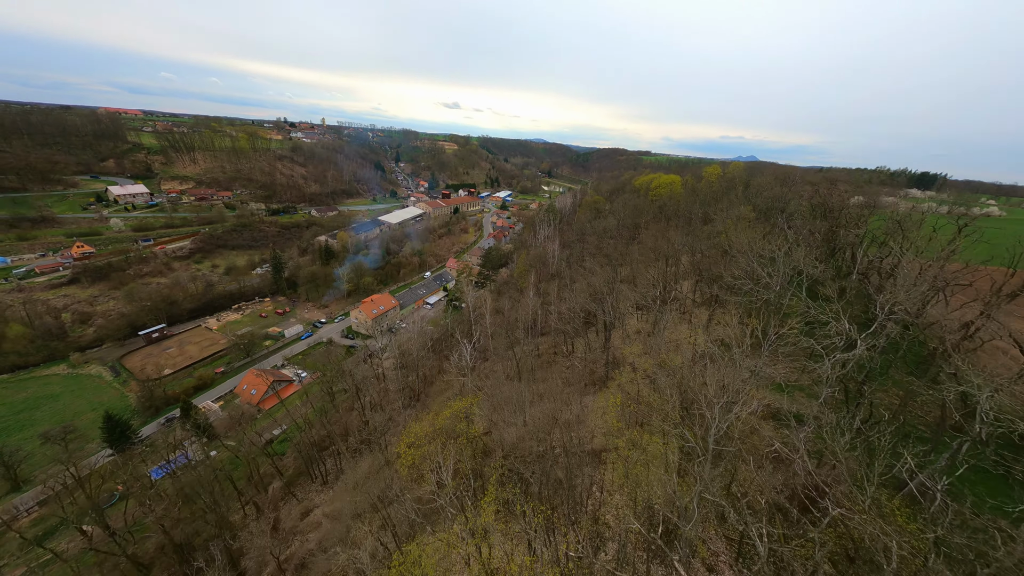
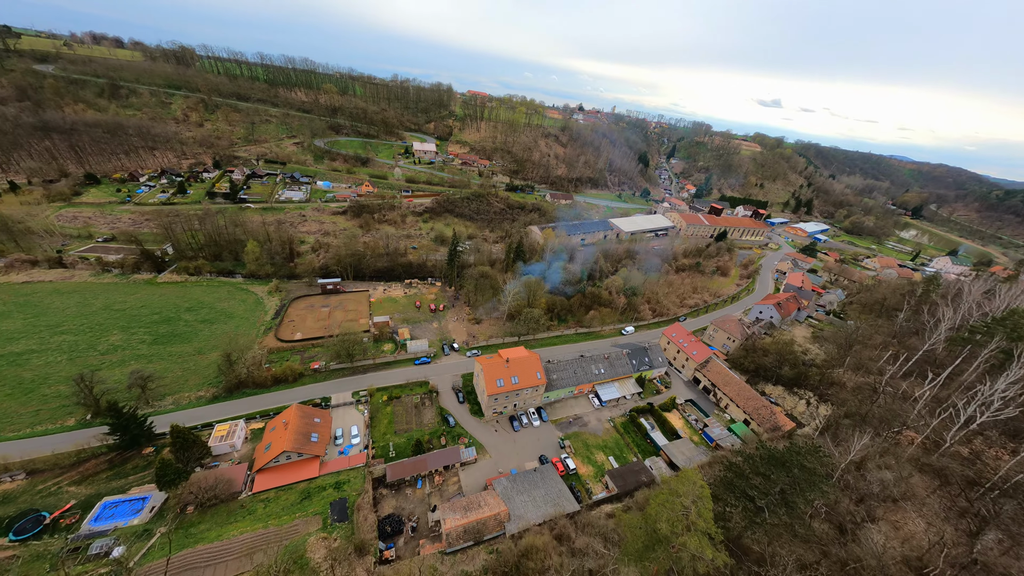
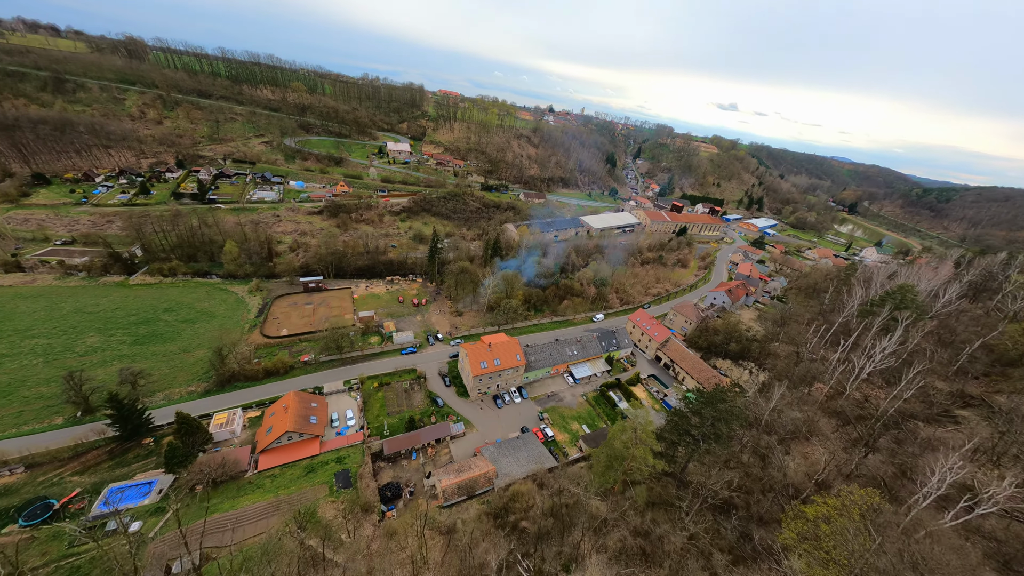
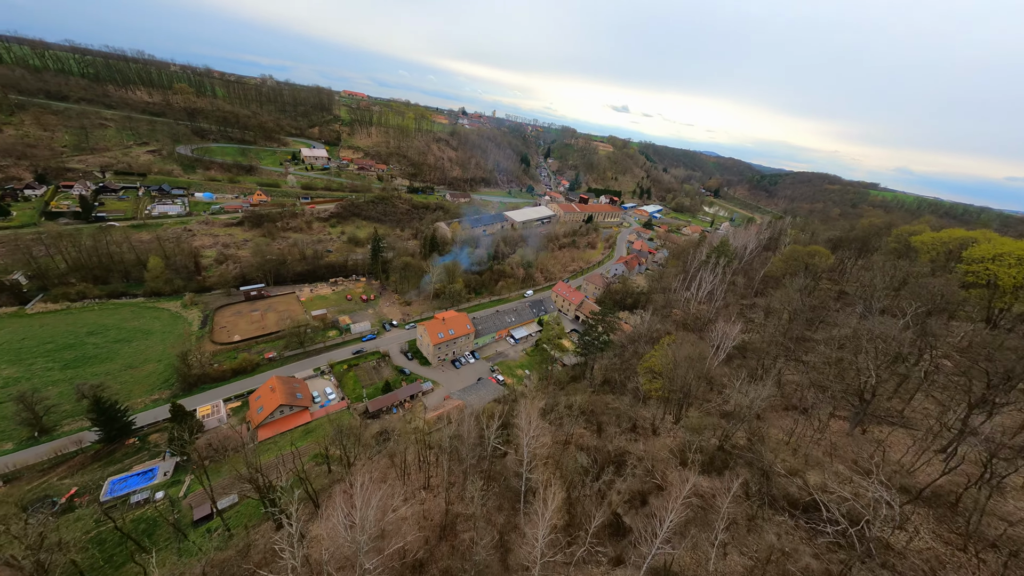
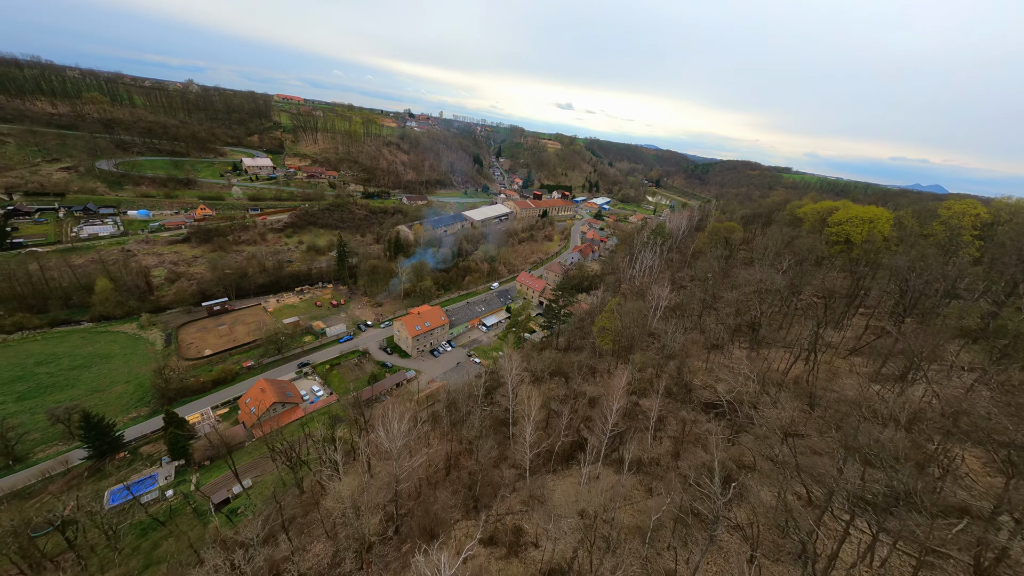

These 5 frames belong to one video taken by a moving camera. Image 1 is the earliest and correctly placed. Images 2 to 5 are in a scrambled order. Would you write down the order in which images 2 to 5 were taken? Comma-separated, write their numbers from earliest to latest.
5, 4, 3, 2
